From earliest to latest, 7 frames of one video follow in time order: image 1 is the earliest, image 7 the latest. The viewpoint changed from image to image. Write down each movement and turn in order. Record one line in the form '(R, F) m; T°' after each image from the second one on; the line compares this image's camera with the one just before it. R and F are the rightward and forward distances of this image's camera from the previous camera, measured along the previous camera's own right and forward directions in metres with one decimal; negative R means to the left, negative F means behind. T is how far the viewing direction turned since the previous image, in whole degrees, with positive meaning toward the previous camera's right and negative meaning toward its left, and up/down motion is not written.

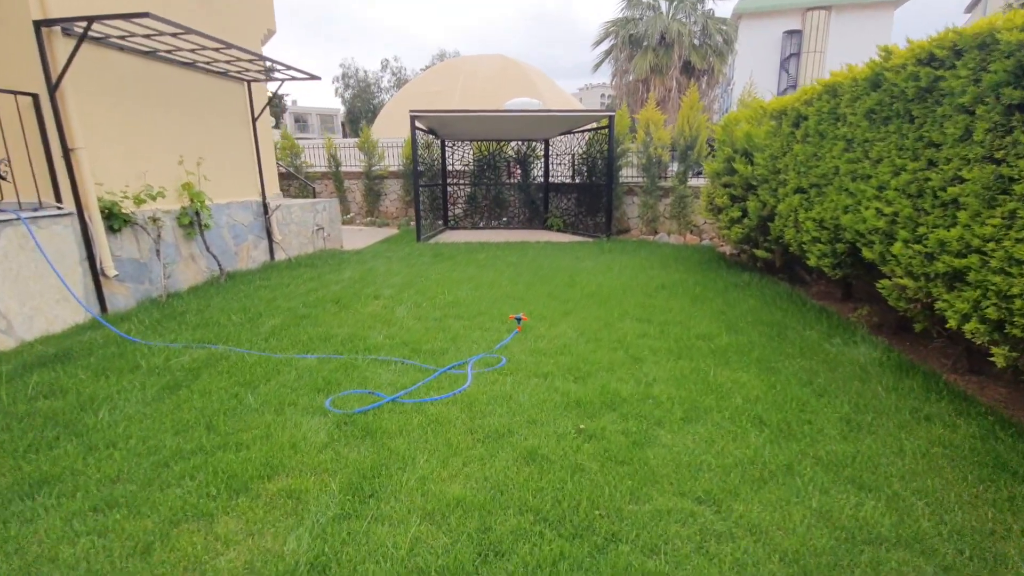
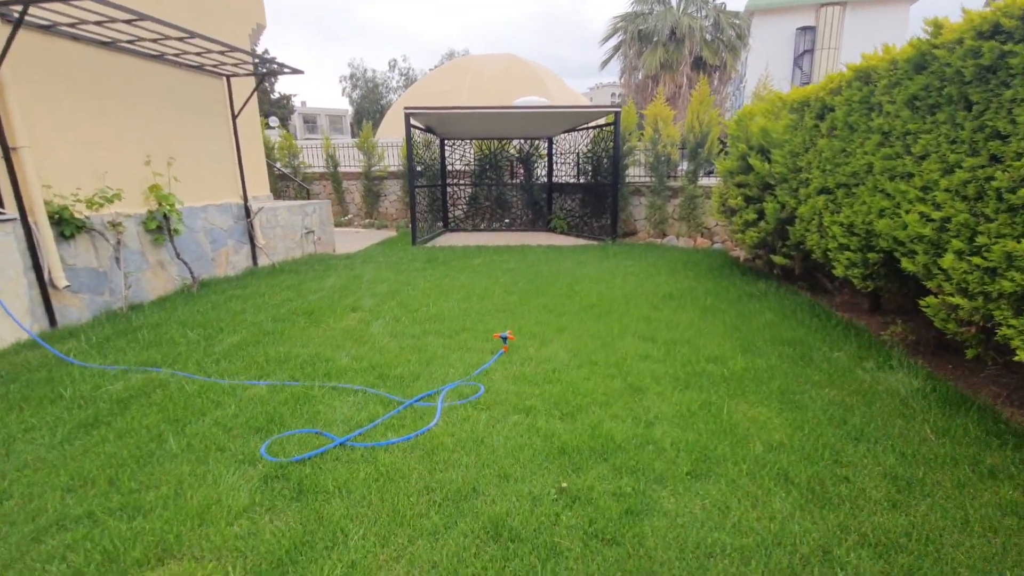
(+0.2, +0.4) m; -1°
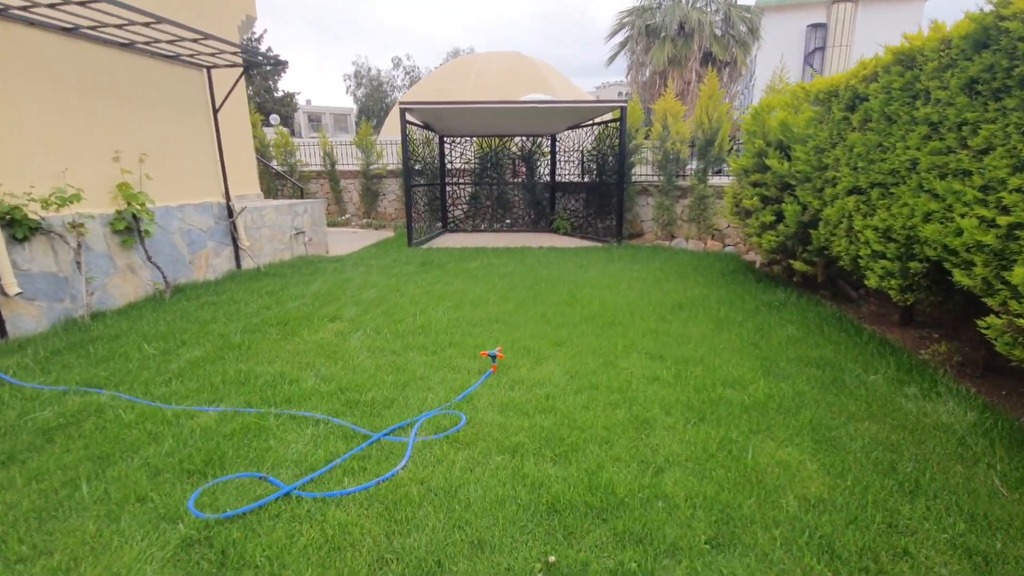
(+0.1, +0.4) m; -1°
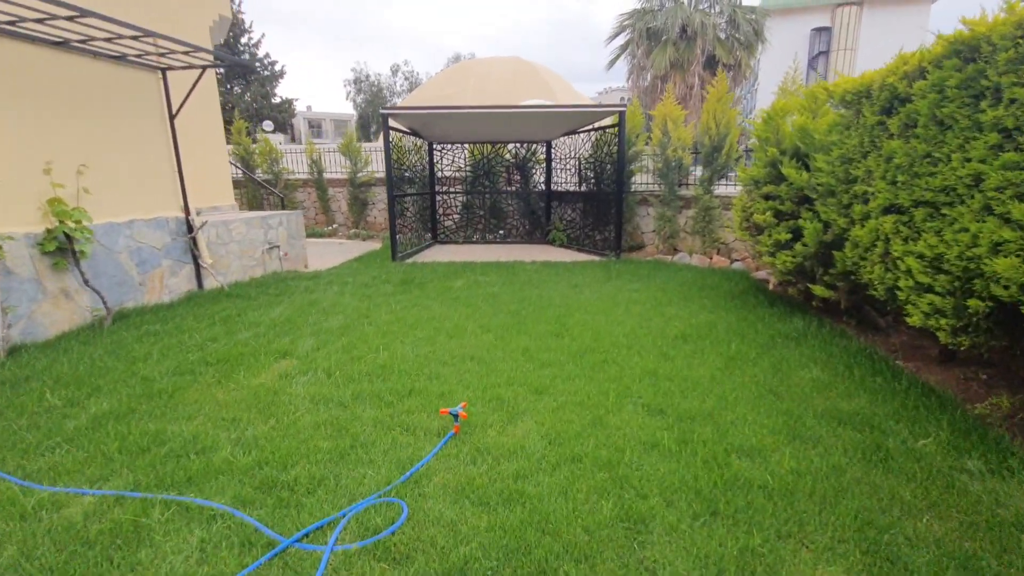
(+0.2, +0.5) m; 0°
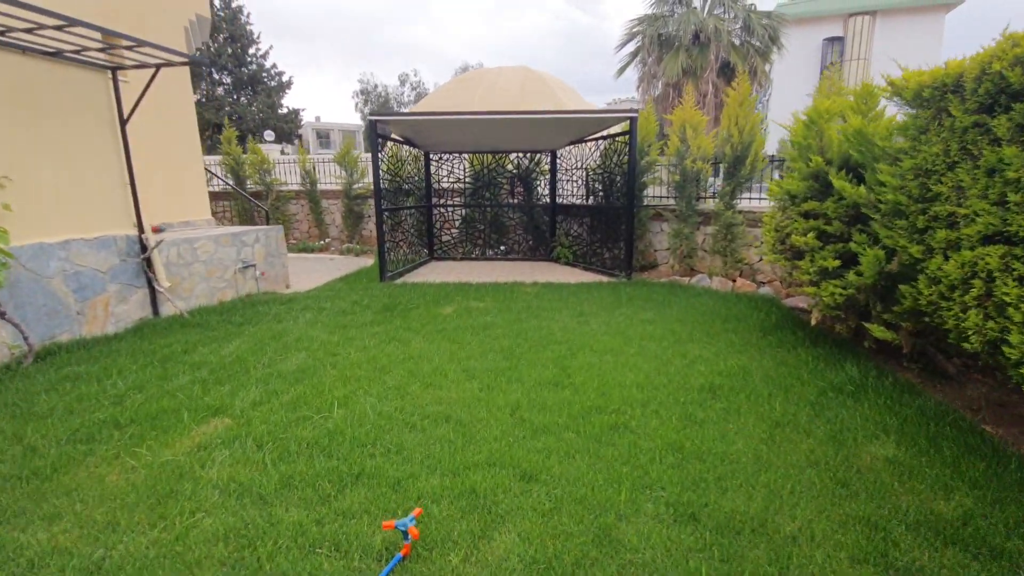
(+0.1, +0.7) m; -1°
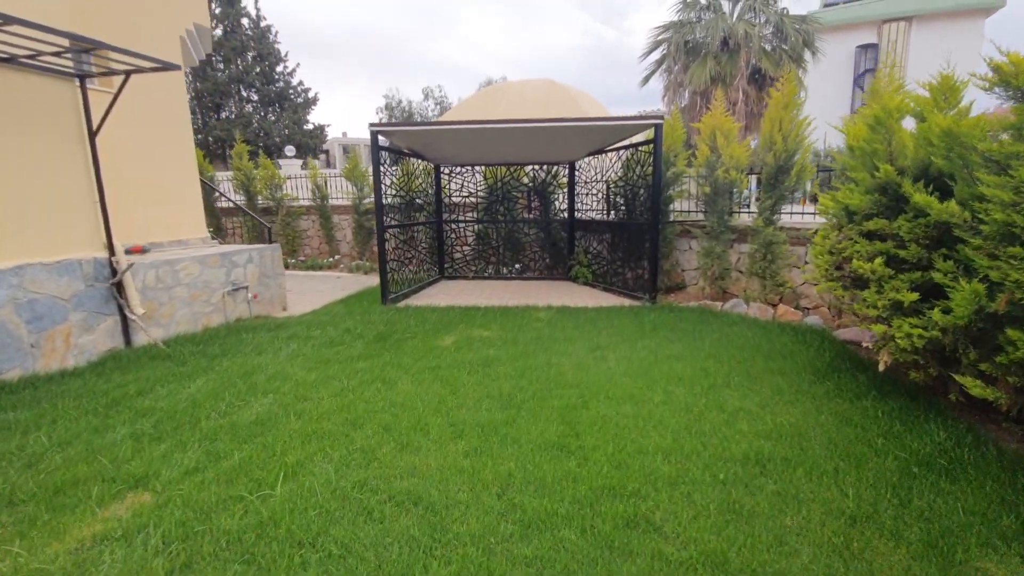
(+0.1, +0.6) m; -3°
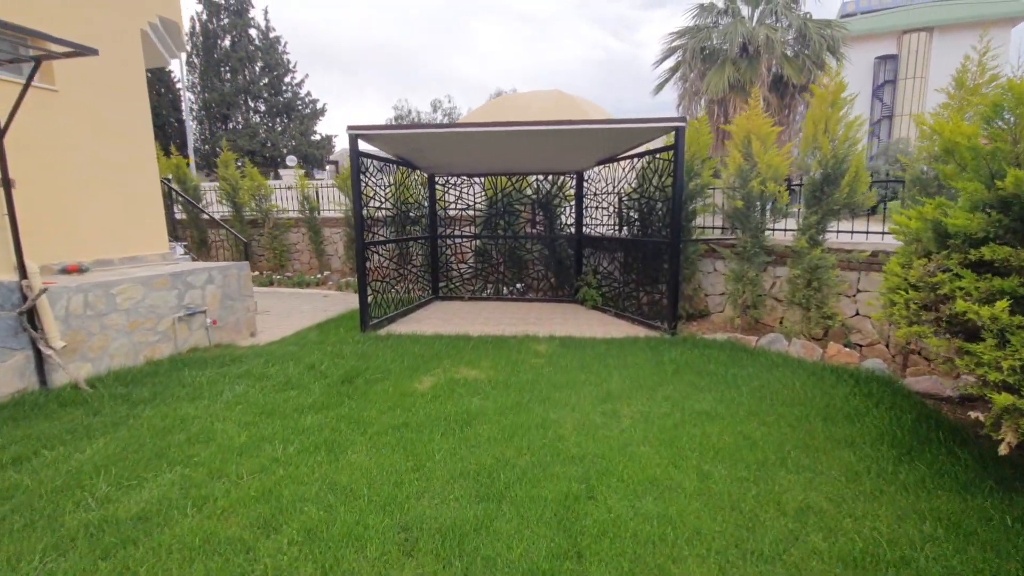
(+0.1, +0.8) m; -1°
